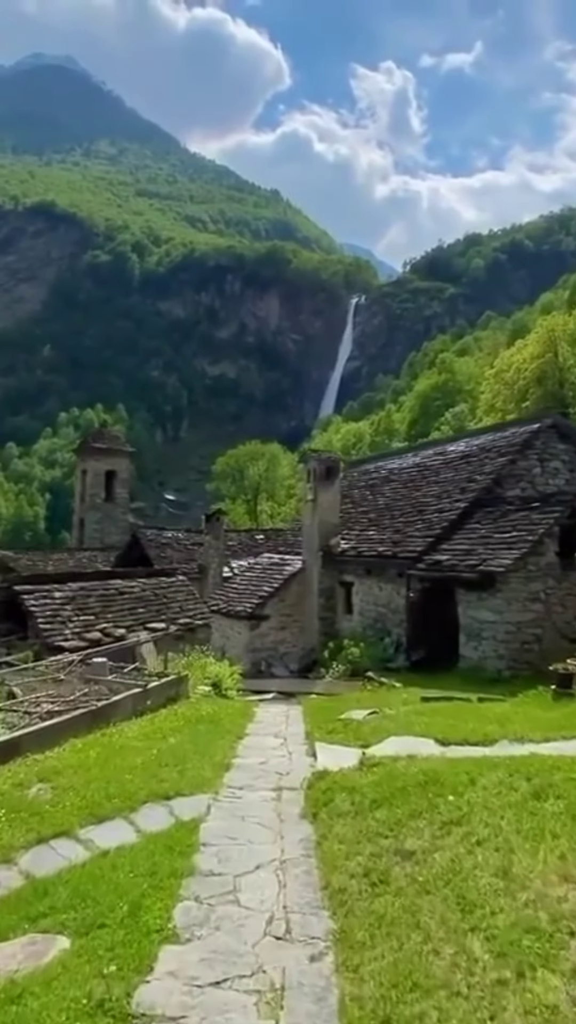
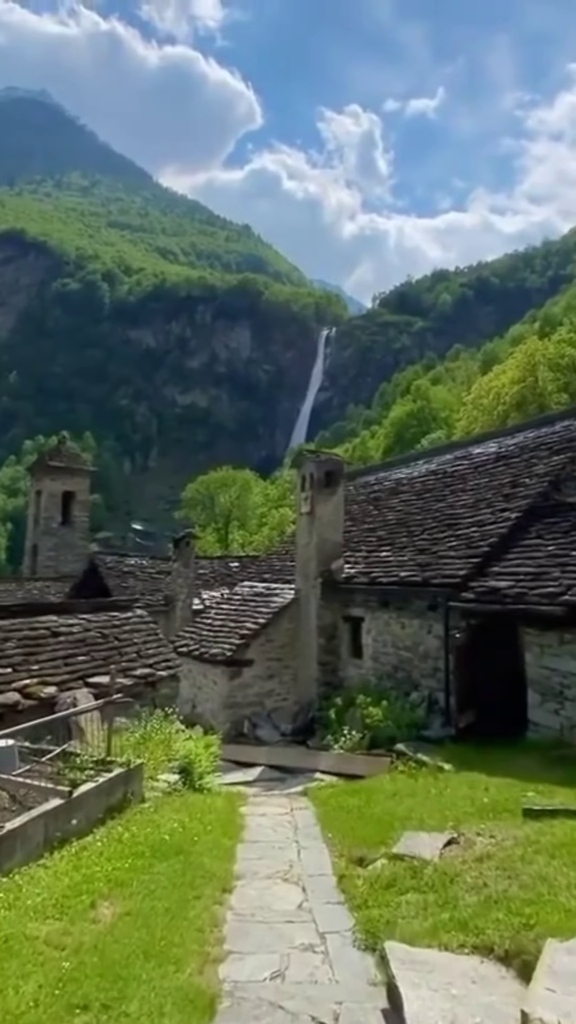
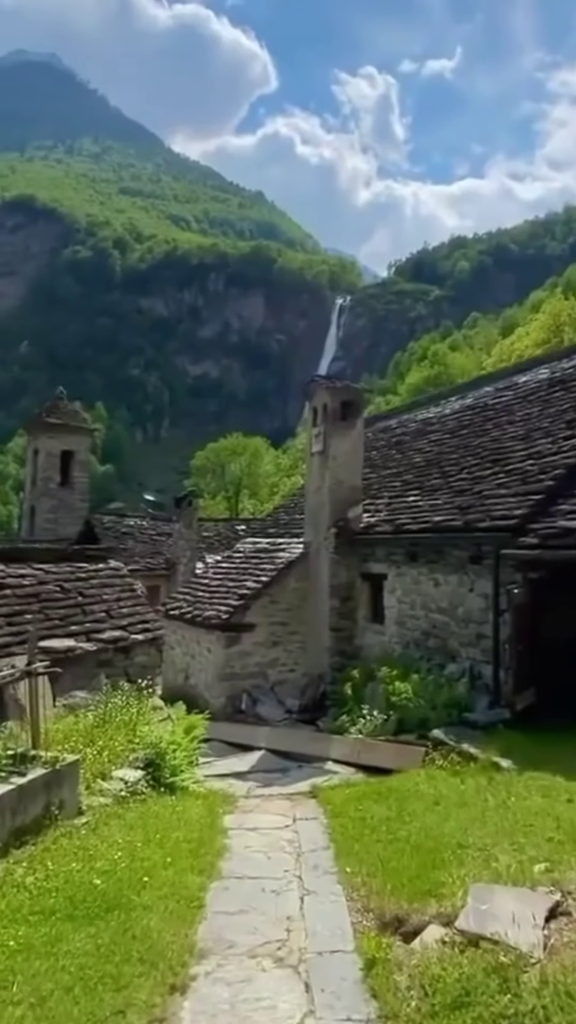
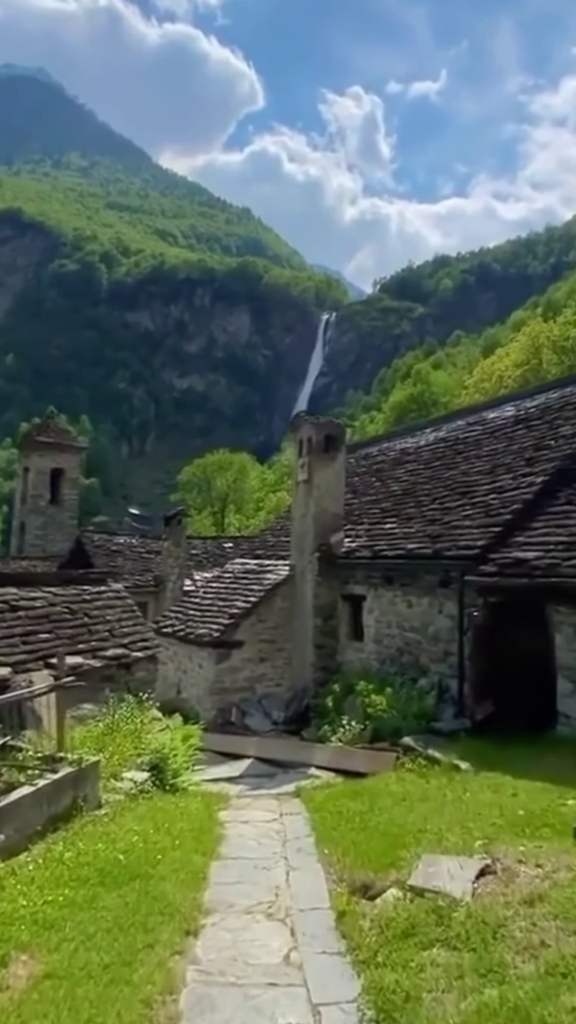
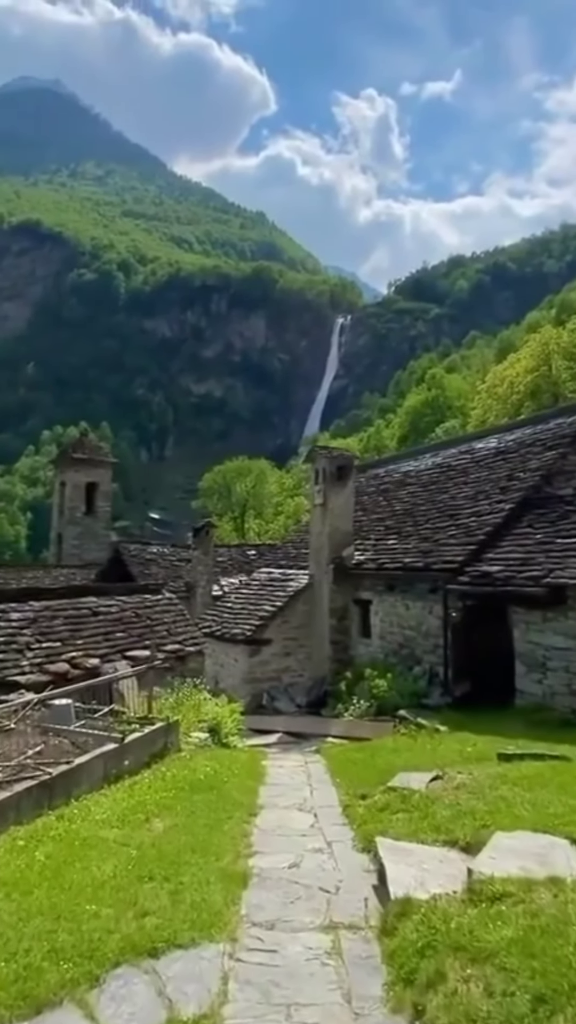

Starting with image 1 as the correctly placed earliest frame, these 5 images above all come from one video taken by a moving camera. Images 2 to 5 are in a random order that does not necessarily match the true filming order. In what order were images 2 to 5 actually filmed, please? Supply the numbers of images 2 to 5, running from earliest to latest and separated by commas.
5, 2, 4, 3
